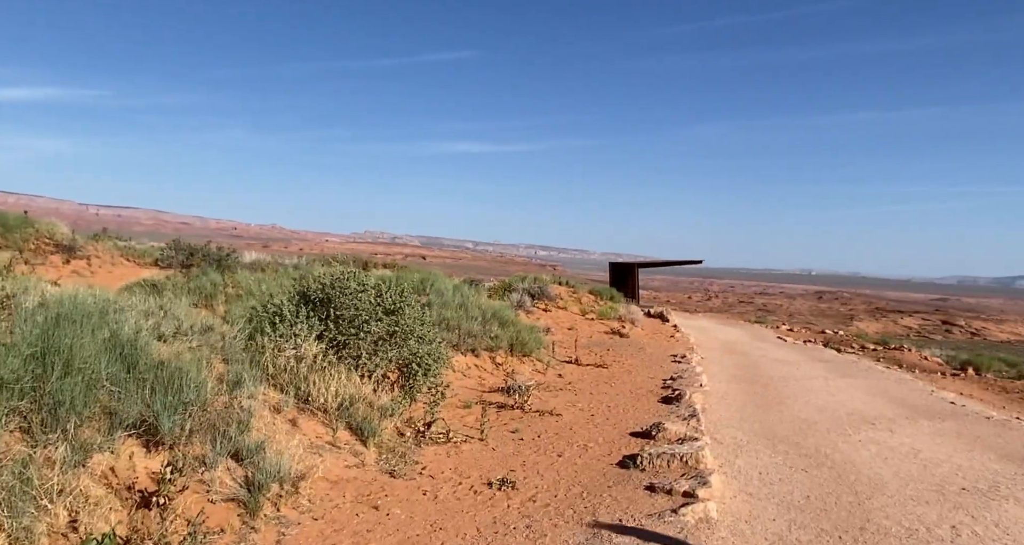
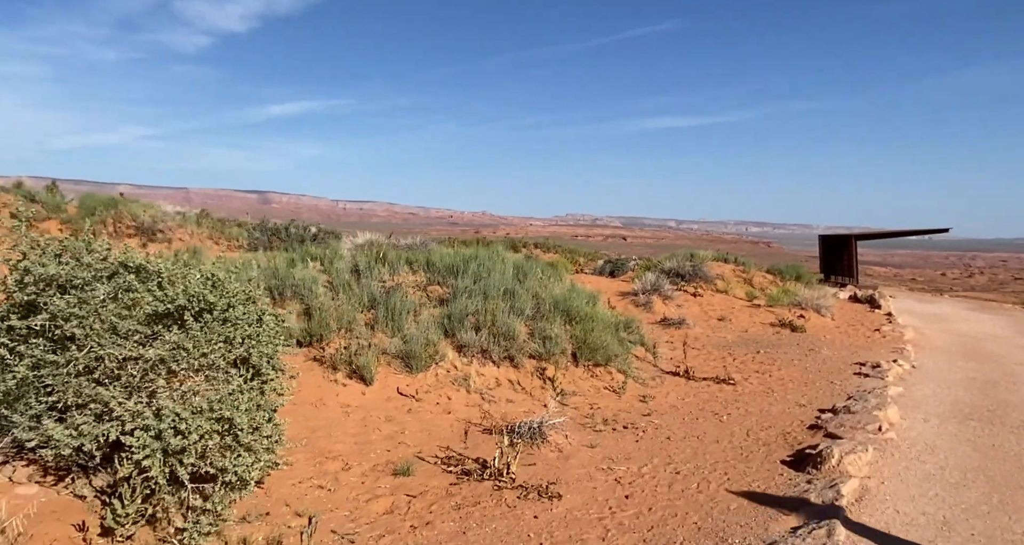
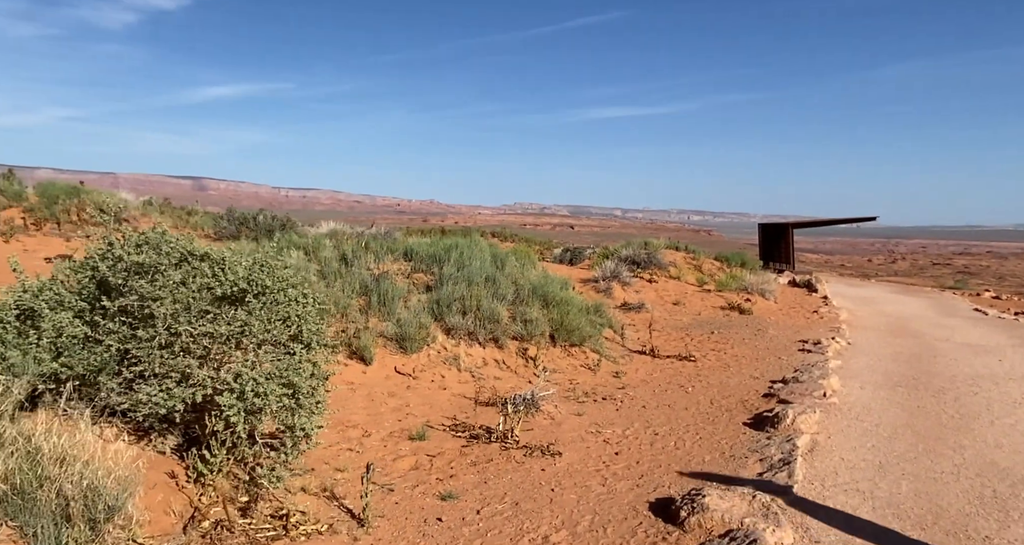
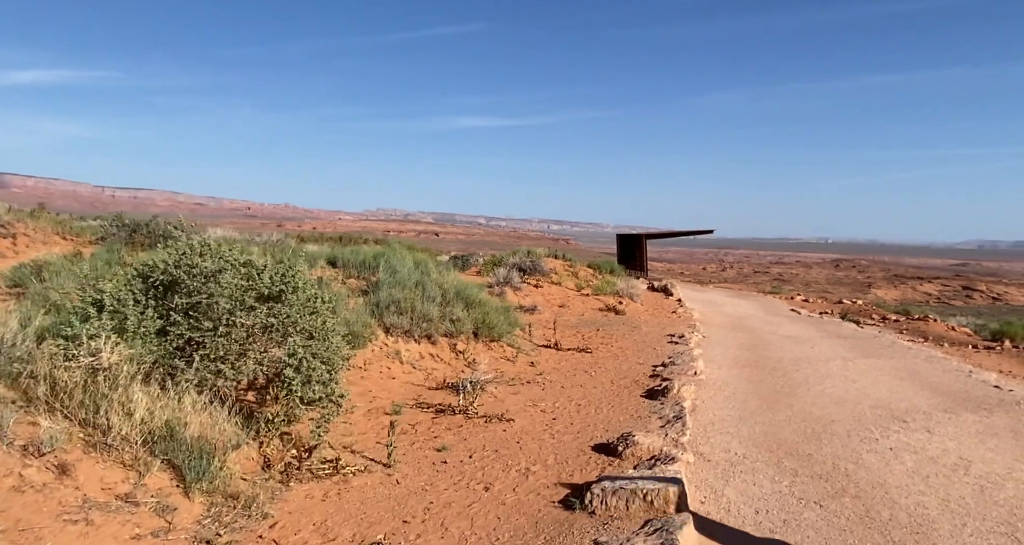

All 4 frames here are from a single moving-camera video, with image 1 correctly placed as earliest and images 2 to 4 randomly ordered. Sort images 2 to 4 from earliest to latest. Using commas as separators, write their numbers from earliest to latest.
4, 3, 2
